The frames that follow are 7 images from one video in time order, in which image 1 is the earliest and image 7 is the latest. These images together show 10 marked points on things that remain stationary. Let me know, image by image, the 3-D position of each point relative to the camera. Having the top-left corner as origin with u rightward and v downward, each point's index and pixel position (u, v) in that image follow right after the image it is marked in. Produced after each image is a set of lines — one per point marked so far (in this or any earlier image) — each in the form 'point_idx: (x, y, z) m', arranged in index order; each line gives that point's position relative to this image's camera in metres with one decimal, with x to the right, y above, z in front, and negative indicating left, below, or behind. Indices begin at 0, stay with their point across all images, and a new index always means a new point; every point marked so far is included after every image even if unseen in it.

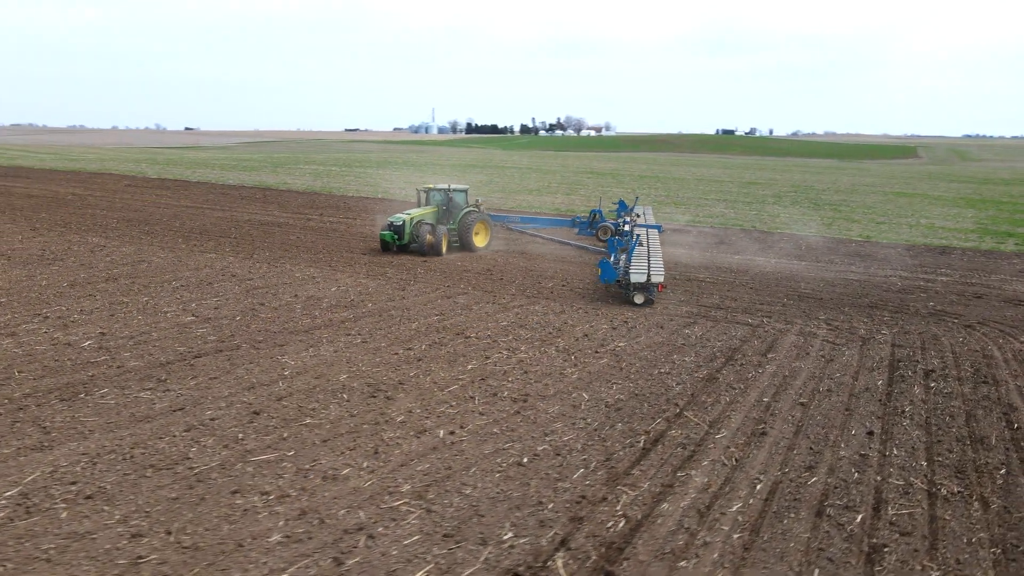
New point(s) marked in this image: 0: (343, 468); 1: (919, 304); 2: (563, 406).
0: (-1.3, -1.4, +5.9) m
1: (+7.3, -0.3, +13.4) m
2: (+0.5, -1.2, +7.5) m
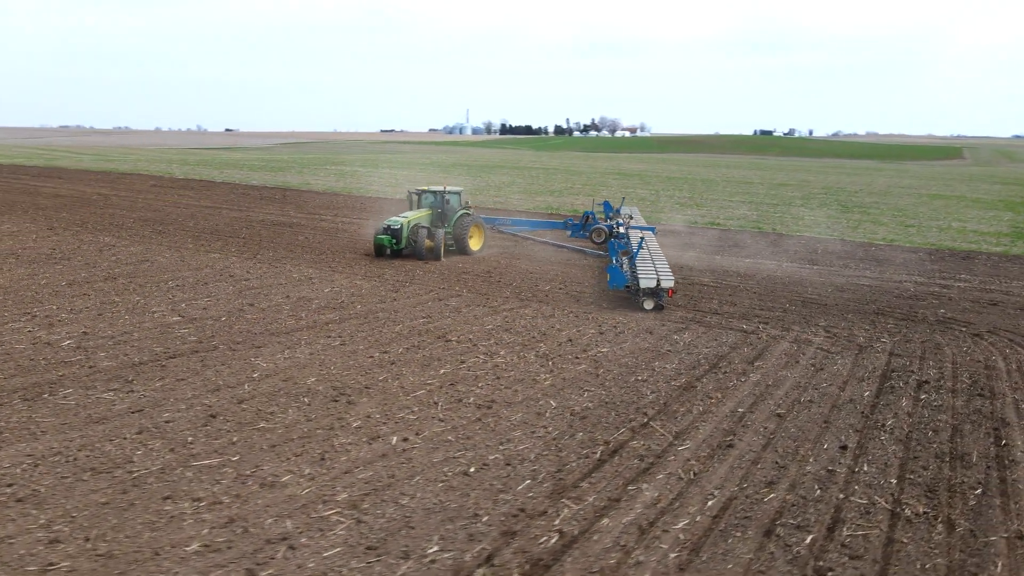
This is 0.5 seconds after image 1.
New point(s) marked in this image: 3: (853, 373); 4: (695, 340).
0: (-1.8, -1.5, +5.8) m
1: (+7.2, -0.4, +12.9) m
2: (+0.1, -1.2, +7.3) m
3: (+4.1, -1.0, +9.1) m
4: (+2.5, -0.7, +10.4) m
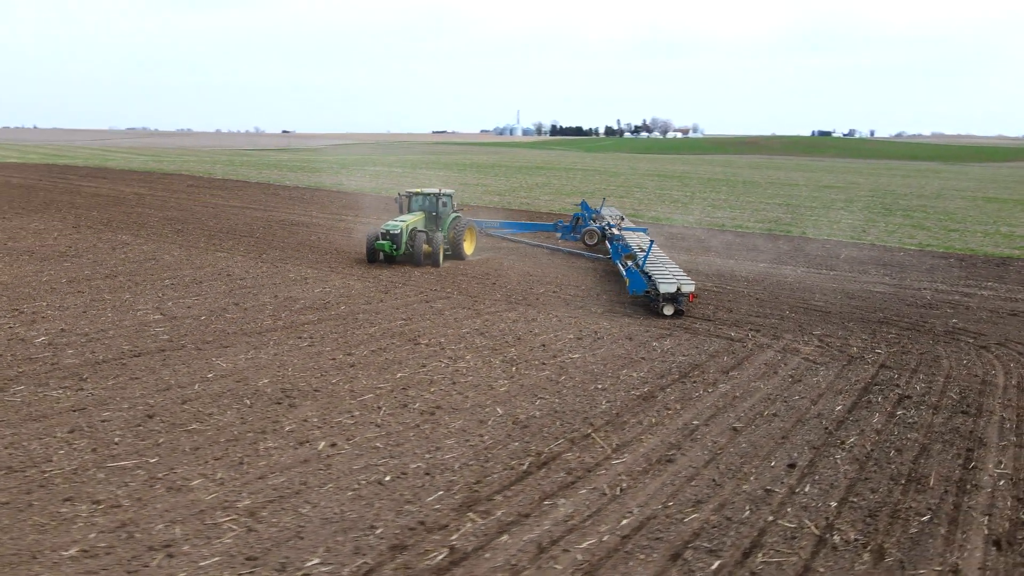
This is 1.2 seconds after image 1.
0: (-2.4, -1.5, +5.7) m
1: (+7.0, -0.5, +12.2) m
2: (-0.4, -1.3, +7.1) m
3: (+3.7, -1.1, +8.6) m
4: (+2.2, -0.8, +10.0) m
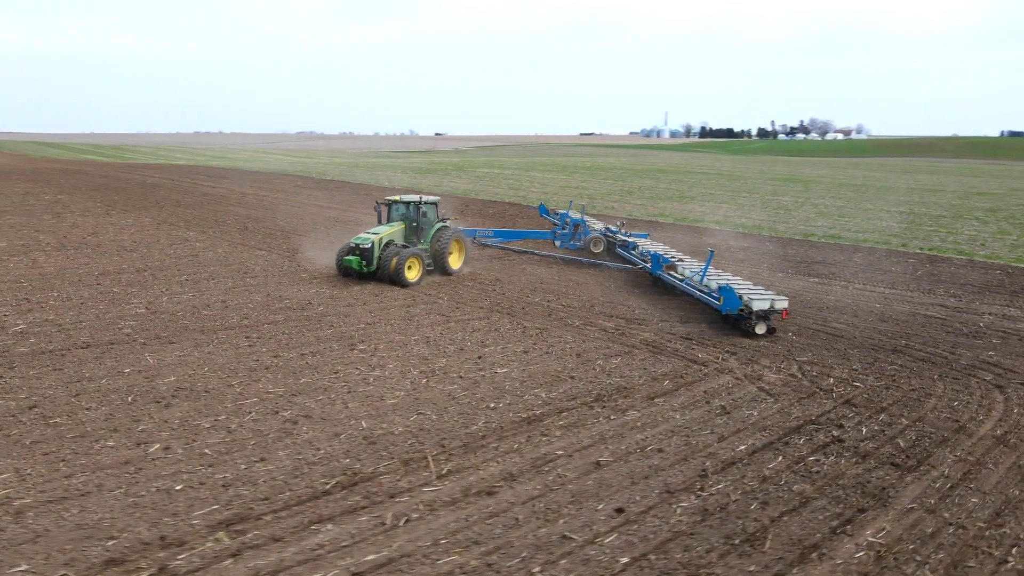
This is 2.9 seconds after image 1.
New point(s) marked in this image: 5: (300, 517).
0: (-4.0, -1.5, +5.9) m
1: (+6.5, -0.9, +10.6) m
2: (-1.8, -1.4, +6.9) m
3: (+2.6, -1.4, +7.6) m
4: (+1.3, -1.0, +9.3) m
5: (-1.5, -1.7, +5.4) m
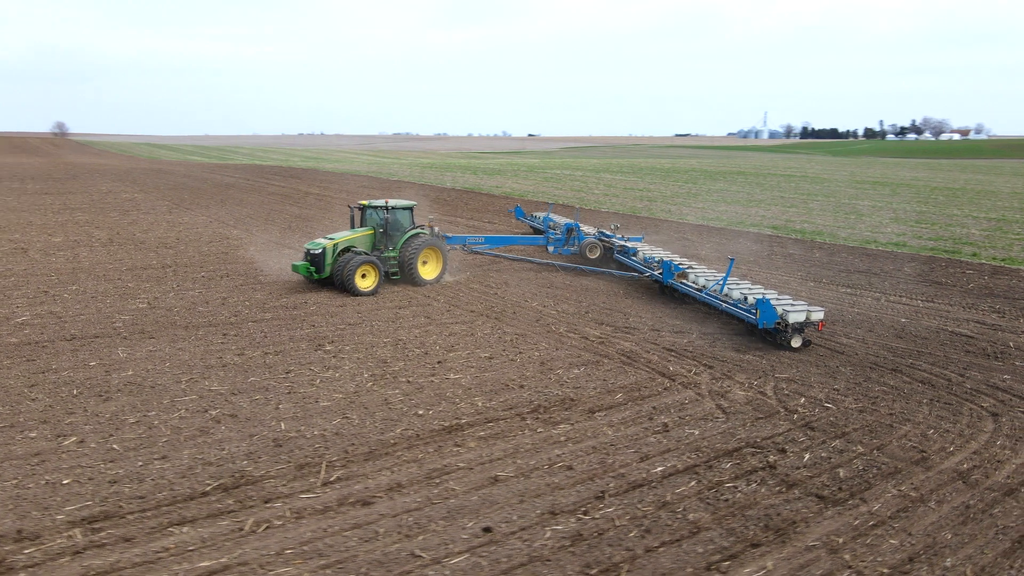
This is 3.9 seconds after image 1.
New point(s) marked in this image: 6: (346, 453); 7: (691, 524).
0: (-4.9, -1.4, +6.3) m
1: (+6.1, -1.1, +9.6) m
2: (-2.6, -1.4, +7.0) m
3: (+1.8, -1.5, +7.2) m
4: (+0.8, -1.1, +8.9) m
5: (-2.5, -1.7, +5.4) m
6: (-1.5, -1.5, +6.7) m
7: (+1.4, -1.8, +5.6) m
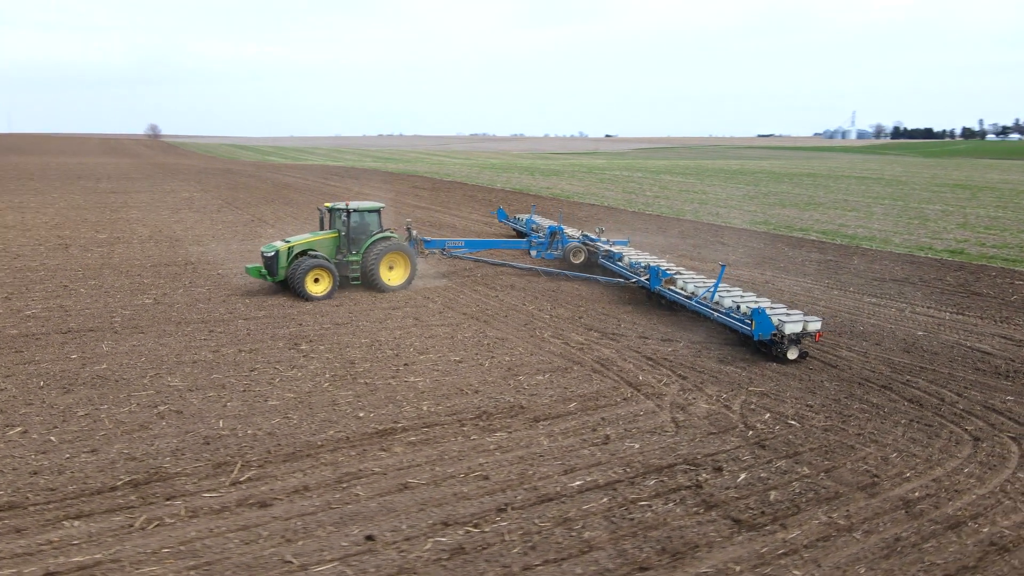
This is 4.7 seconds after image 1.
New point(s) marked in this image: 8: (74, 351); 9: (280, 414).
0: (-5.6, -1.4, +6.6) m
1: (+5.6, -1.3, +8.9) m
2: (-3.3, -1.4, +7.1) m
3: (+1.1, -1.5, +6.9) m
4: (+0.3, -1.1, +8.8) m
5: (-3.3, -1.7, +5.6) m
6: (-2.2, -1.5, +6.7) m
7: (+0.5, -1.8, +5.3) m
8: (-5.6, -0.8, +9.5) m
9: (-2.3, -1.3, +7.6) m
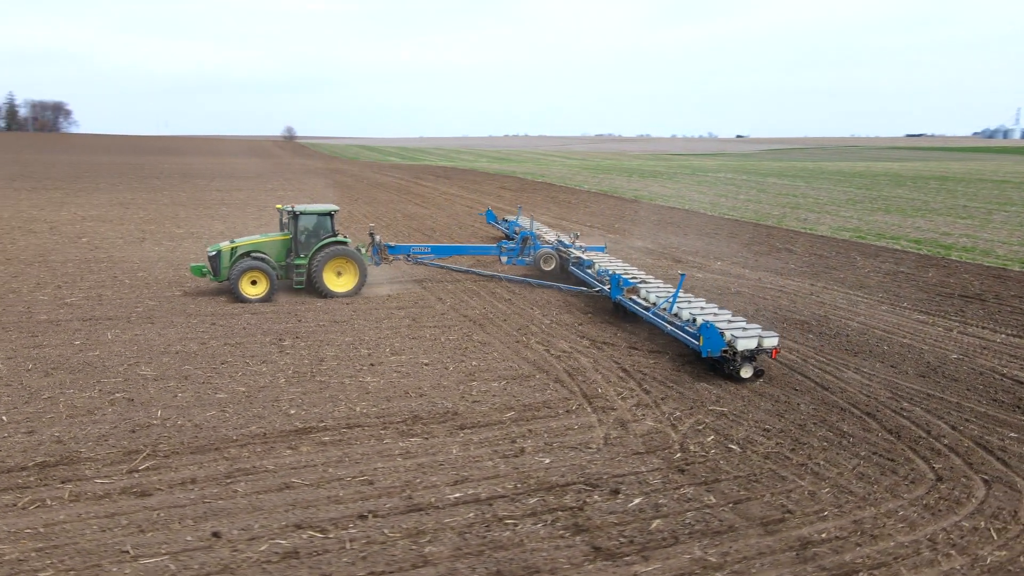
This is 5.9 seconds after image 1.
0: (-6.5, -1.2, +7.5) m
1: (+5.0, -1.5, +7.9) m
2: (-4.1, -1.3, +7.6) m
3: (+0.2, -1.6, +6.6) m
4: (-0.3, -1.2, +8.6) m
5: (-4.4, -1.6, +6.0) m
6: (-3.0, -1.5, +7.0) m
7: (-0.6, -1.9, +5.2) m
8: (-5.9, -0.7, +10.3) m
9: (-3.1, -1.3, +7.9) m
